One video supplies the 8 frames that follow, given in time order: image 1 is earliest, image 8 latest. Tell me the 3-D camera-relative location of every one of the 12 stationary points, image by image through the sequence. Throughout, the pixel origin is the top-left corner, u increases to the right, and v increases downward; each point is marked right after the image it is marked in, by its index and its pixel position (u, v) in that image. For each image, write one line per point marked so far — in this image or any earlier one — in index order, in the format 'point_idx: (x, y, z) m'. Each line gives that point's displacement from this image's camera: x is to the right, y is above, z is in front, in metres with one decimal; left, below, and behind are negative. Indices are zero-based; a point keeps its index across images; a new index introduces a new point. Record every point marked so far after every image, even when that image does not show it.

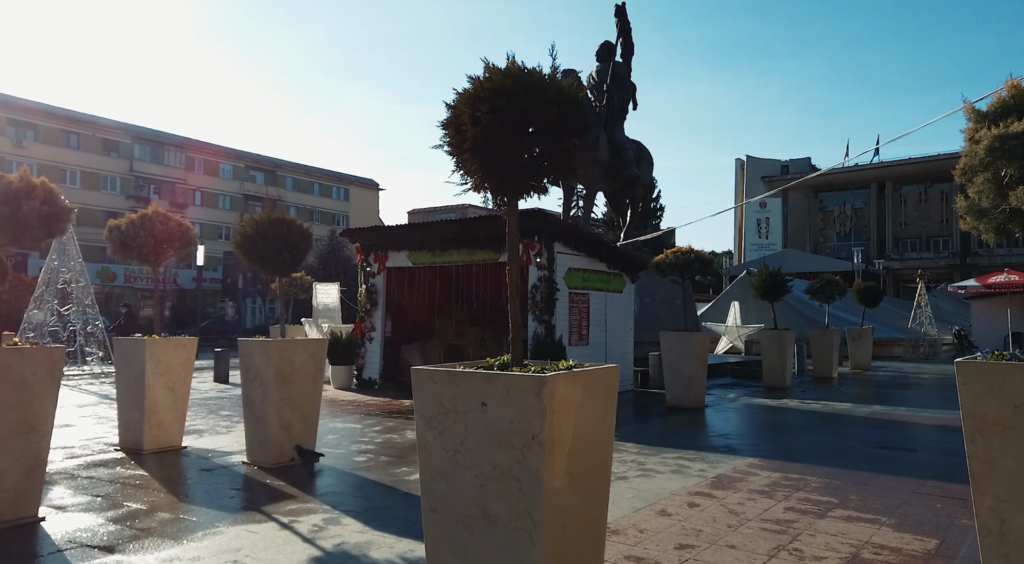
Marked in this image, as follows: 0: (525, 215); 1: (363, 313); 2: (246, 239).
0: (+0.2, +1.2, +13.1) m
1: (-3.2, -0.6, +15.4) m
2: (-2.8, +0.5, +7.8) m
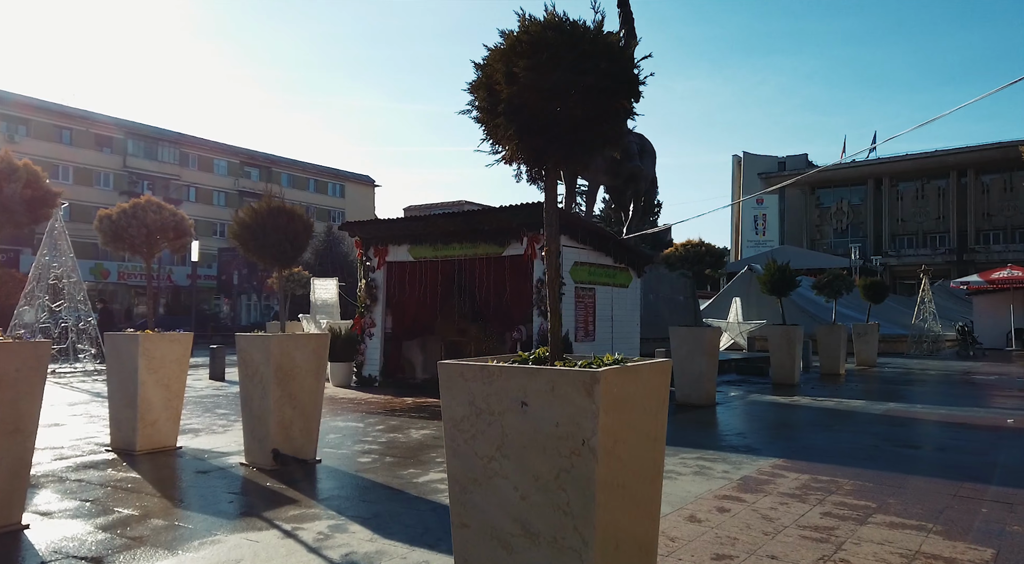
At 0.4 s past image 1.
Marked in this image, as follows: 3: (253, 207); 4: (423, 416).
0: (+0.3, +1.3, +12.7) m
1: (-3.1, -0.5, +15.0) m
2: (-2.7, +0.5, +7.4) m
3: (-2.7, +0.8, +7.5) m
4: (-1.3, -1.9, +10.5) m
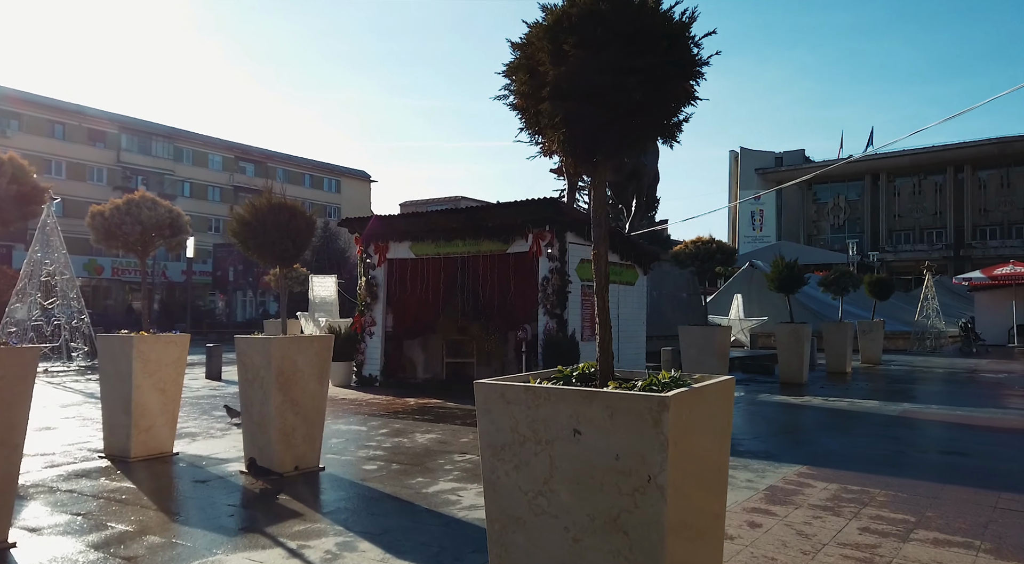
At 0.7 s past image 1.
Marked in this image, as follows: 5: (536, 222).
0: (+0.4, +1.4, +12.4) m
1: (-3.0, -0.5, +14.7) m
2: (-2.6, +0.5, +7.1) m
3: (-2.6, +0.8, +7.2) m
4: (-1.2, -1.9, +10.2) m
5: (+0.4, +1.1, +12.6) m
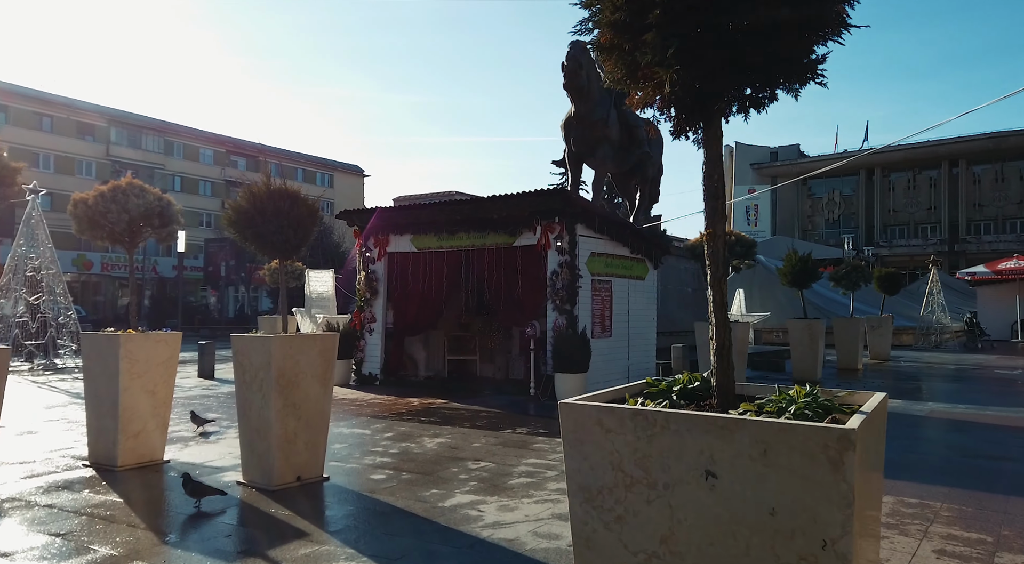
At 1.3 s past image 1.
0: (+0.5, +1.5, +11.8) m
1: (-2.9, -0.4, +14.1) m
2: (-2.4, +0.6, +6.5) m
3: (-2.4, +0.8, +6.6) m
4: (-1.0, -1.8, +9.7) m
5: (+0.5, +1.1, +12.1) m
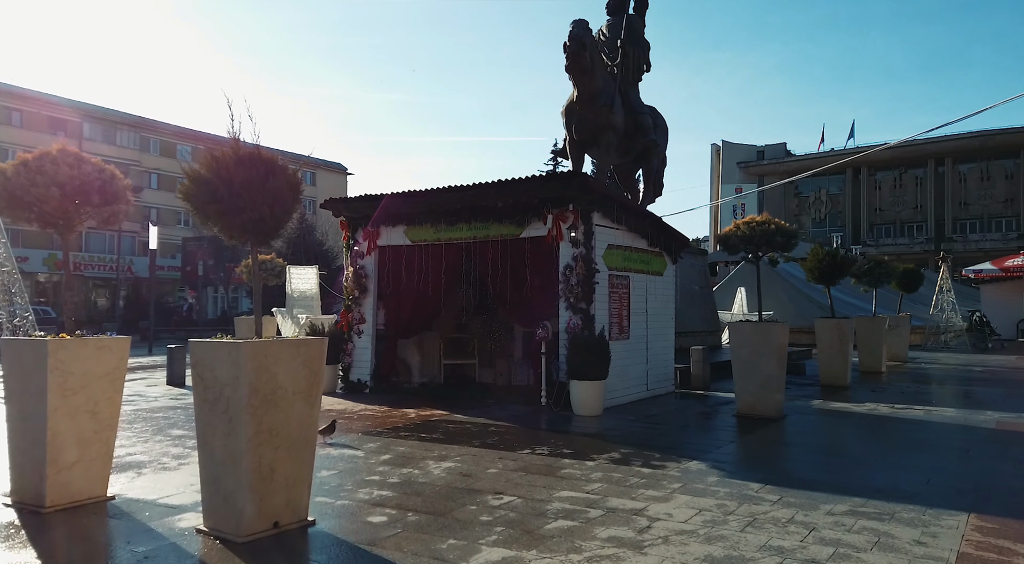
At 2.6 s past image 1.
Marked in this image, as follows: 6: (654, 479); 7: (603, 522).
0: (+0.6, +1.5, +10.5) m
1: (-2.8, -0.3, +12.7) m
2: (-2.2, +0.7, +5.1) m
3: (-2.1, +0.9, +5.2) m
4: (-0.9, -1.8, +8.3) m
5: (+0.7, +1.2, +10.7) m
6: (+1.3, -1.7, +6.4) m
7: (+0.6, -1.7, +5.1) m
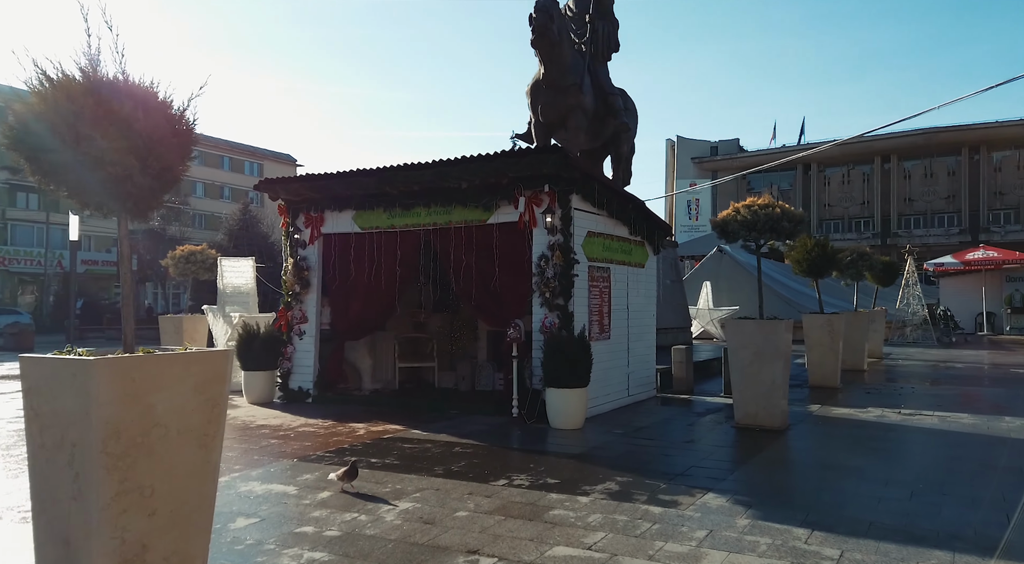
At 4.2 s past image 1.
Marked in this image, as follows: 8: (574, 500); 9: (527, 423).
0: (+0.2, +1.6, +9.0) m
1: (-3.4, -0.2, +11.0) m
2: (-2.3, +0.7, +3.5) m
3: (-2.2, +0.9, +3.6) m
4: (-1.1, -1.7, +6.8) m
5: (+0.2, +1.3, +9.3) m
6: (+1.1, -1.7, +5.0) m
7: (+0.6, -1.6, +3.7) m
8: (+0.5, -1.7, +5.6) m
9: (+0.2, -1.8, +9.1) m
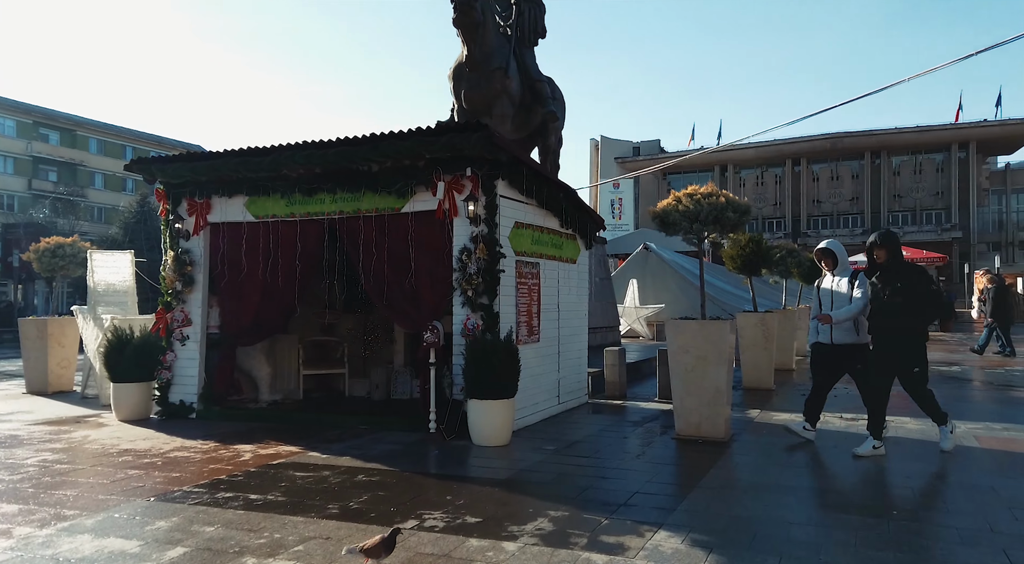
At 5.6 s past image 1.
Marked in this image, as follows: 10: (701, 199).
0: (-0.7, +1.6, +7.9) m
1: (-4.5, -0.2, +9.5) m
2: (-2.6, +0.7, +2.2) m
3: (-2.5, +1.0, +2.2) m
4: (-1.8, -1.7, +5.5) m
5: (-0.7, +1.3, +8.2) m
6: (+0.6, -1.6, +4.0) m
7: (+0.2, -1.6, +2.6) m
8: (-0.1, -1.6, +4.5) m
9: (-0.7, -1.7, +8.0) m
10: (+2.3, +1.0, +8.9) m
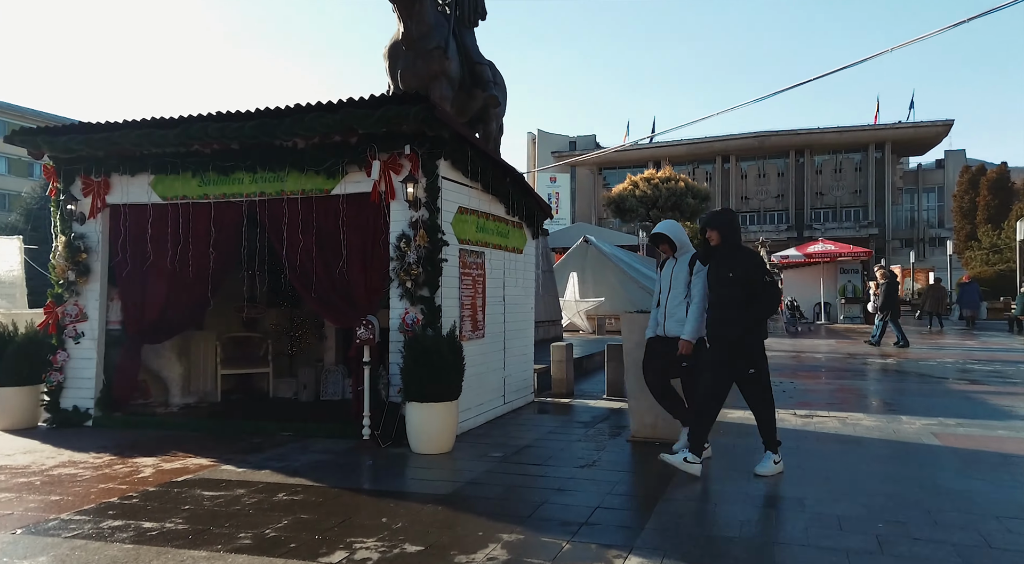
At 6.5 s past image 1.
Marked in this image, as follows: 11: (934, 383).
0: (-1.3, +1.7, +7.1) m
1: (-5.2, -0.1, +8.4) m
2: (-2.6, +0.8, +1.2) m
3: (-2.6, +1.0, +1.3) m
4: (-2.2, -1.6, +4.7) m
5: (-1.3, +1.4, +7.4) m
6: (+0.4, -1.6, +3.4) m
7: (+0.1, -1.5, +1.9) m
8: (-0.3, -1.6, +3.8) m
9: (-1.3, -1.6, +7.2) m
10: (+1.6, +1.1, +8.3) m
11: (+7.8, -1.9, +13.5) m
